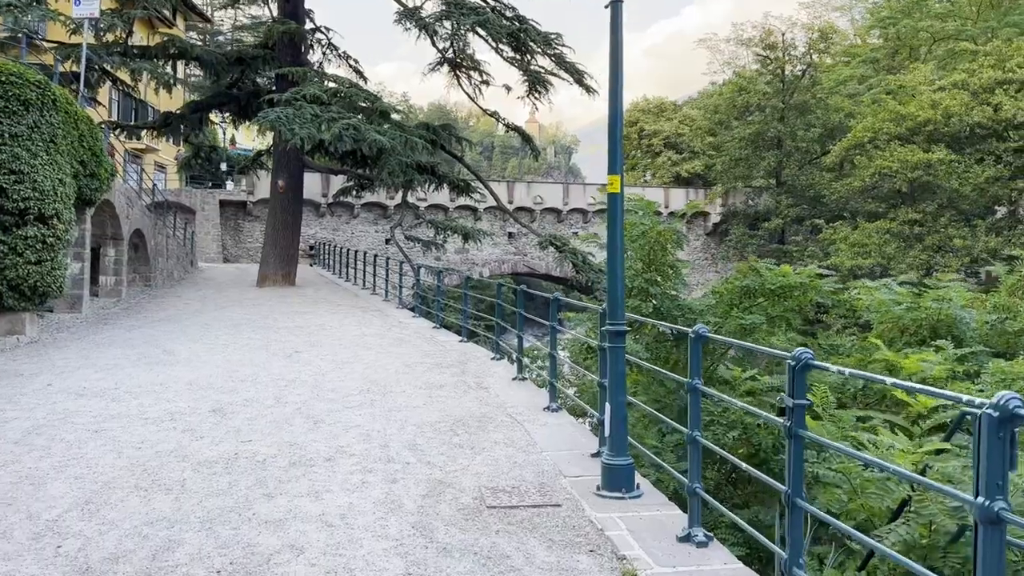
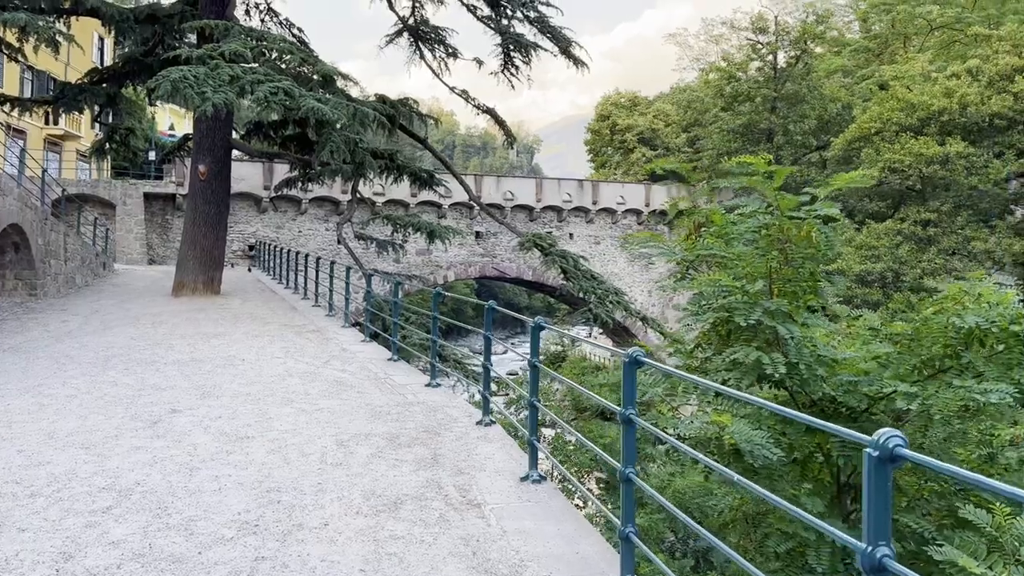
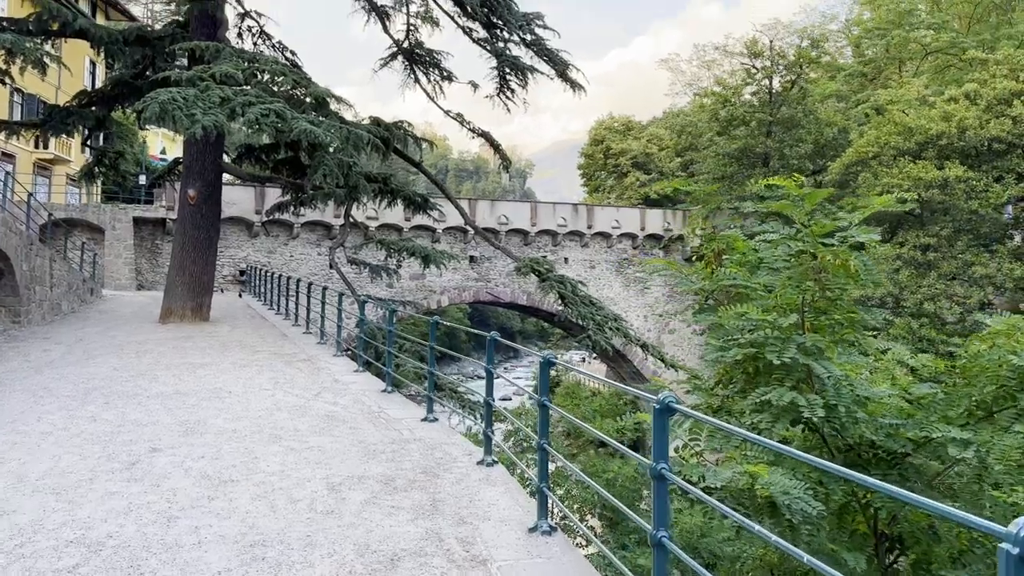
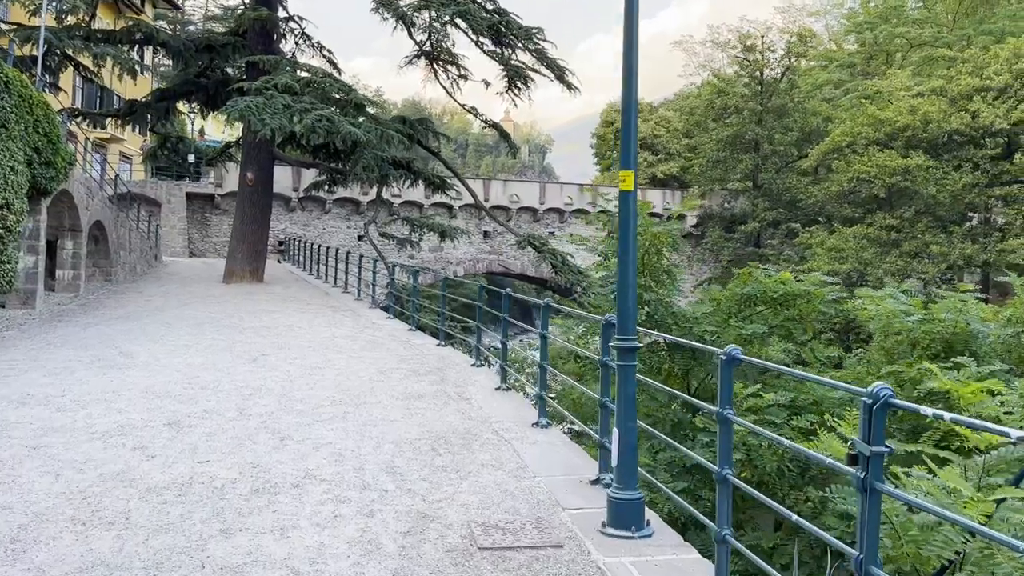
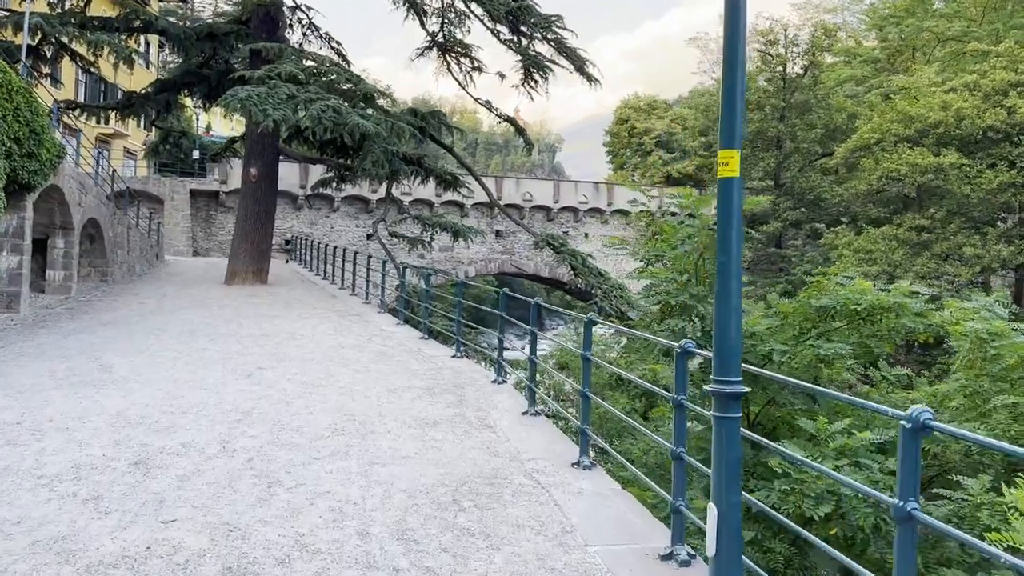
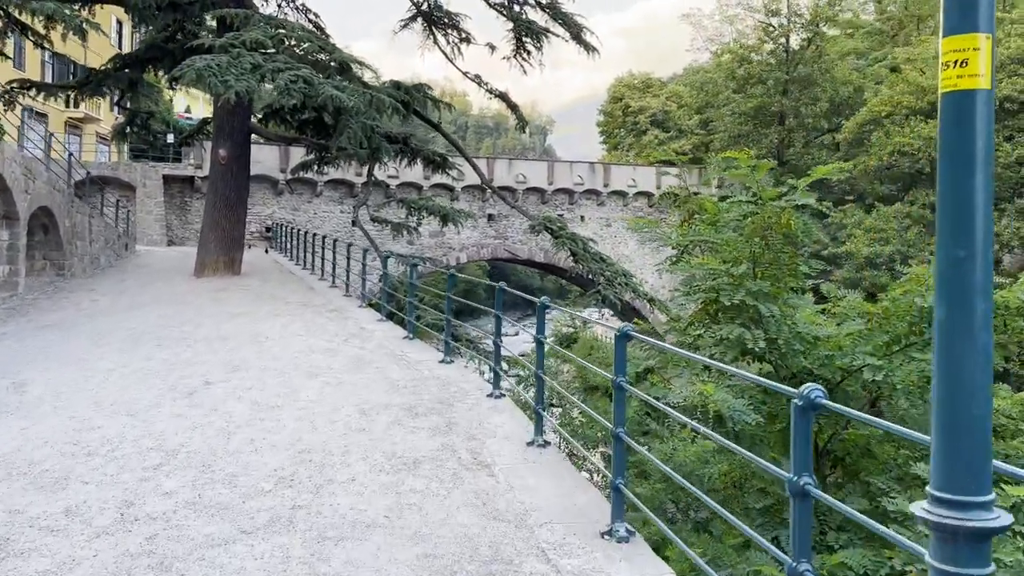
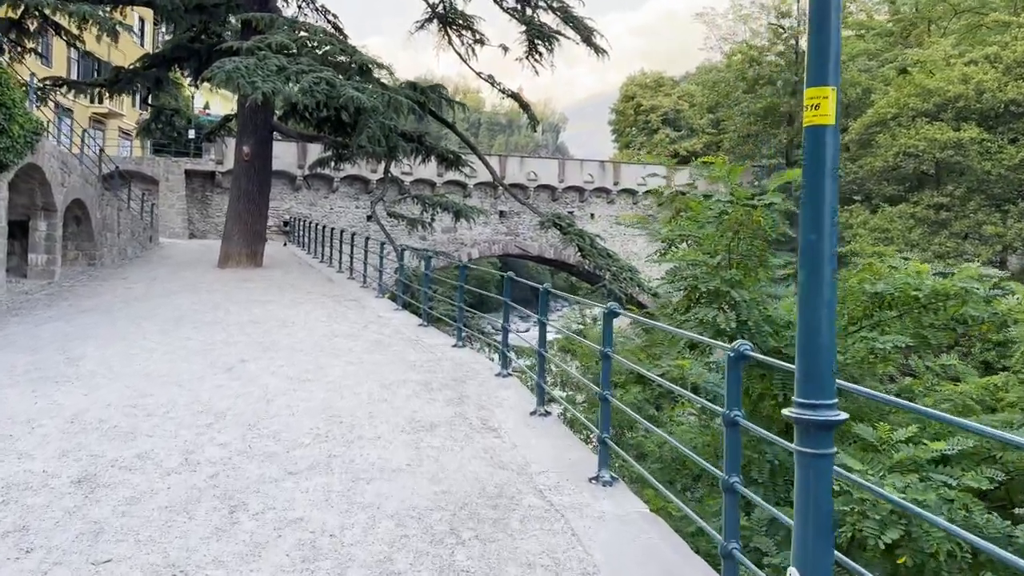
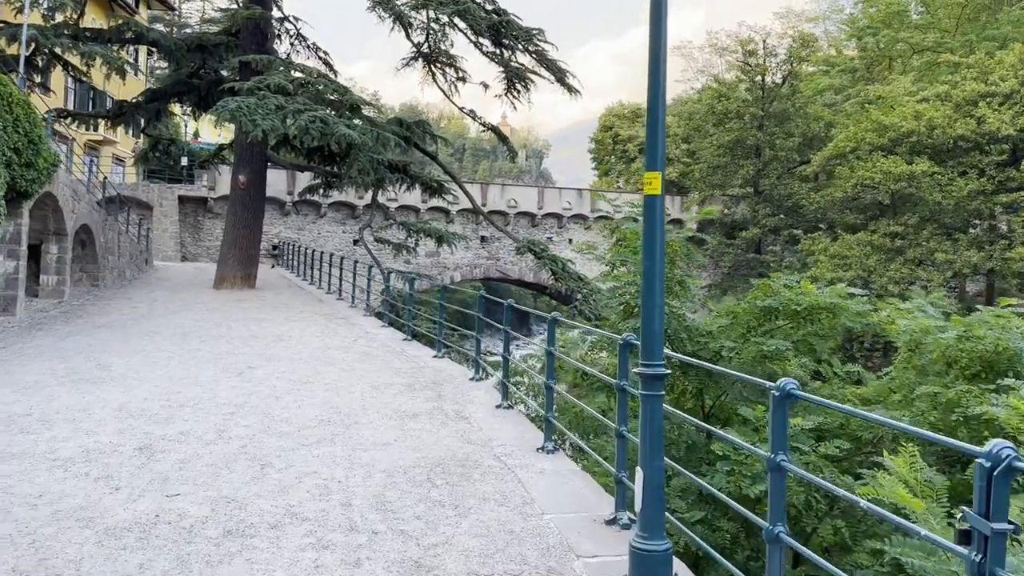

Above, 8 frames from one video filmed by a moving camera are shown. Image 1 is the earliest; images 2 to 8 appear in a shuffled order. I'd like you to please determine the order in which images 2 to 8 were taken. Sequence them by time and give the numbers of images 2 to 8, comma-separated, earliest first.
4, 8, 5, 7, 6, 2, 3
